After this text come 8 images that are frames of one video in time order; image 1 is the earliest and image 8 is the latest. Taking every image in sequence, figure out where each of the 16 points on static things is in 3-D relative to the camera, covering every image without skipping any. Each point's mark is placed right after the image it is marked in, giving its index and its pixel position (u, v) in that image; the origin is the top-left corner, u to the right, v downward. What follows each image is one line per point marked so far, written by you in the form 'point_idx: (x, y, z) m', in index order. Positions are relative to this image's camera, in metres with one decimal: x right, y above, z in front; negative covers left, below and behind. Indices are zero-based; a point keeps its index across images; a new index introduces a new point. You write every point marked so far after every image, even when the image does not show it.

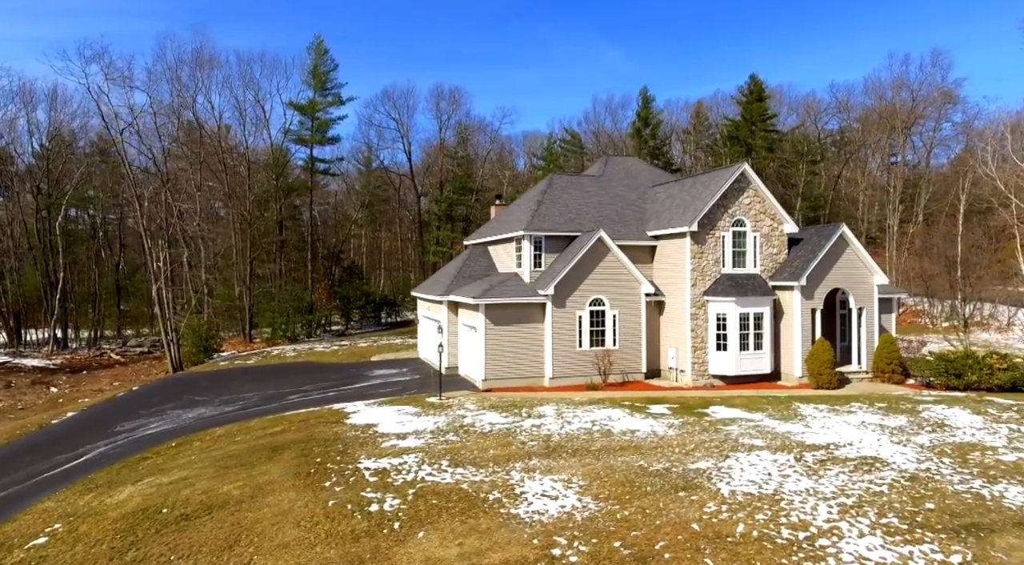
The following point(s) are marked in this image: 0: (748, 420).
0: (+5.6, -3.3, +17.8) m
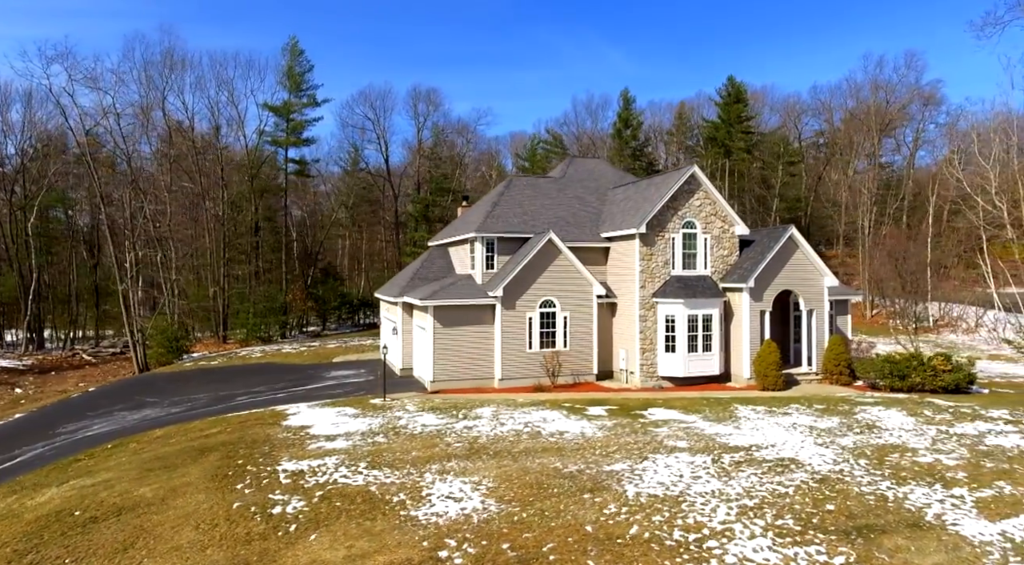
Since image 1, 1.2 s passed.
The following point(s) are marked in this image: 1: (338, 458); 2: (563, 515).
0: (+4.0, -3.3, +17.9) m
1: (-3.5, -3.5, +14.8) m
2: (+0.8, -3.5, +11.3) m
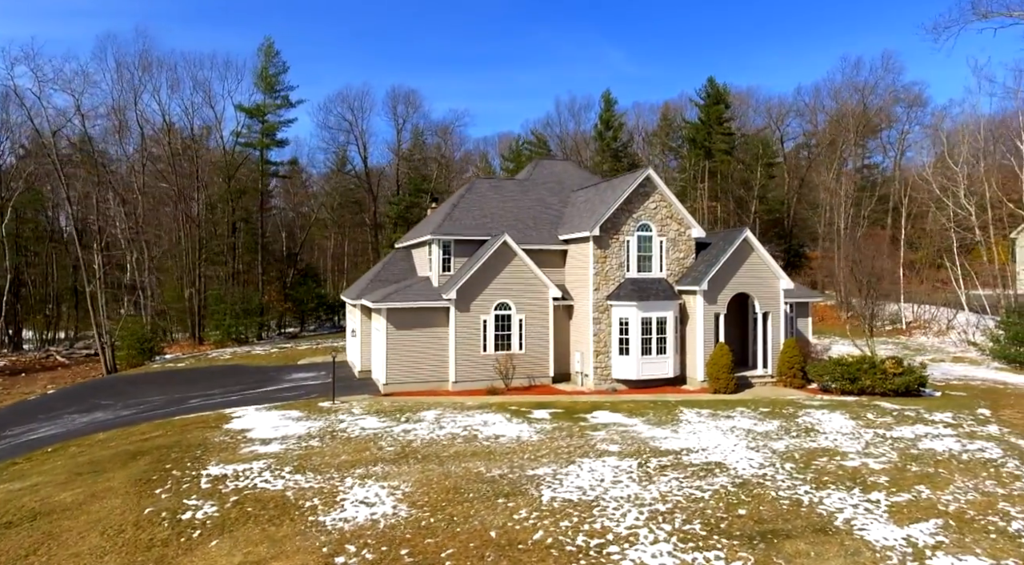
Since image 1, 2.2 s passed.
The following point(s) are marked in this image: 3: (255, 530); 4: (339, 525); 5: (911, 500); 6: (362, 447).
0: (+2.6, -3.4, +17.9) m
1: (-4.9, -3.6, +14.8) m
2: (-0.6, -3.6, +11.3) m
3: (-3.8, -3.7, +11.0) m
4: (-2.6, -3.6, +11.2) m
5: (+6.8, -3.7, +12.7) m
6: (-3.2, -3.5, +15.8) m
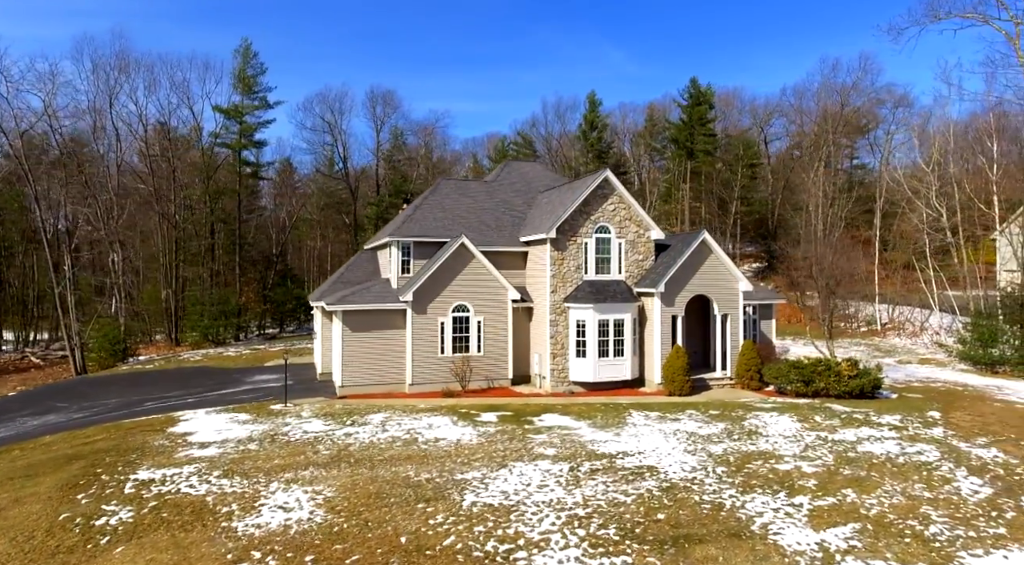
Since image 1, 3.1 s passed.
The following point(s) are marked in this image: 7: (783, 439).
0: (+1.3, -3.5, +17.8) m
1: (-6.2, -3.6, +14.7) m
2: (-1.9, -3.7, +11.2) m
3: (-5.1, -3.7, +10.9) m
4: (-3.9, -3.7, +11.1) m
5: (+5.5, -3.7, +12.7) m
6: (-4.5, -3.6, +15.8) m
7: (+6.1, -3.6, +16.9) m
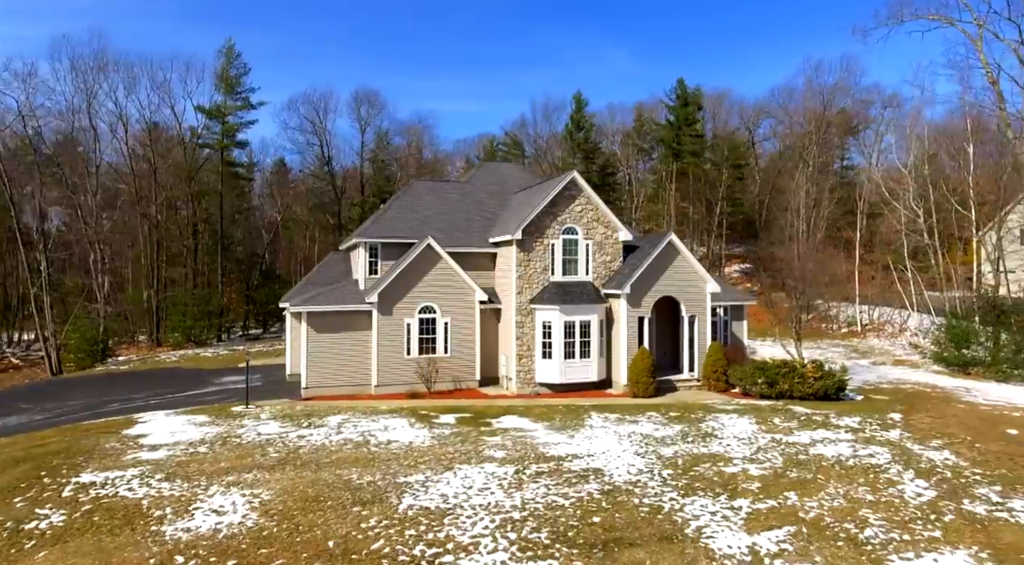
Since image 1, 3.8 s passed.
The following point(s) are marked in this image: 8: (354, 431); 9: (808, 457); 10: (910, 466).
0: (+0.2, -3.5, +17.8) m
1: (-7.3, -3.6, +14.6) m
2: (-3.0, -3.7, +11.2) m
3: (-6.1, -3.7, +10.8) m
4: (-4.9, -3.7, +11.0) m
5: (+4.4, -3.8, +12.6) m
6: (-5.6, -3.6, +15.7) m
7: (+5.1, -3.6, +16.9) m
8: (-3.7, -3.5, +17.8) m
9: (+6.2, -3.7, +15.7) m
10: (+8.1, -3.8, +15.3) m
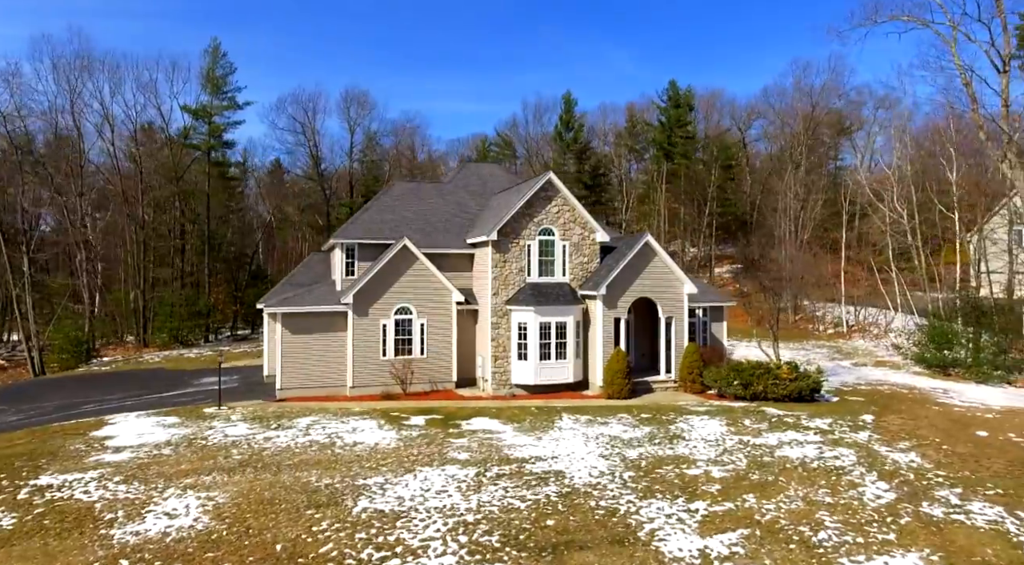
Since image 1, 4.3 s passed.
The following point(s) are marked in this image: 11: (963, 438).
0: (-0.5, -3.6, +17.7) m
1: (-8.0, -3.7, +14.5) m
2: (-3.7, -3.7, +11.1) m
3: (-6.9, -3.8, +10.8) m
4: (-5.7, -3.8, +11.0) m
5: (+3.7, -3.8, +12.6) m
6: (-6.3, -3.6, +15.6) m
7: (+4.3, -3.6, +16.9) m
8: (-4.5, -3.6, +17.7) m
9: (+5.5, -3.7, +15.7) m
10: (+7.4, -3.8, +15.3) m
11: (+10.9, -3.8, +18.1) m
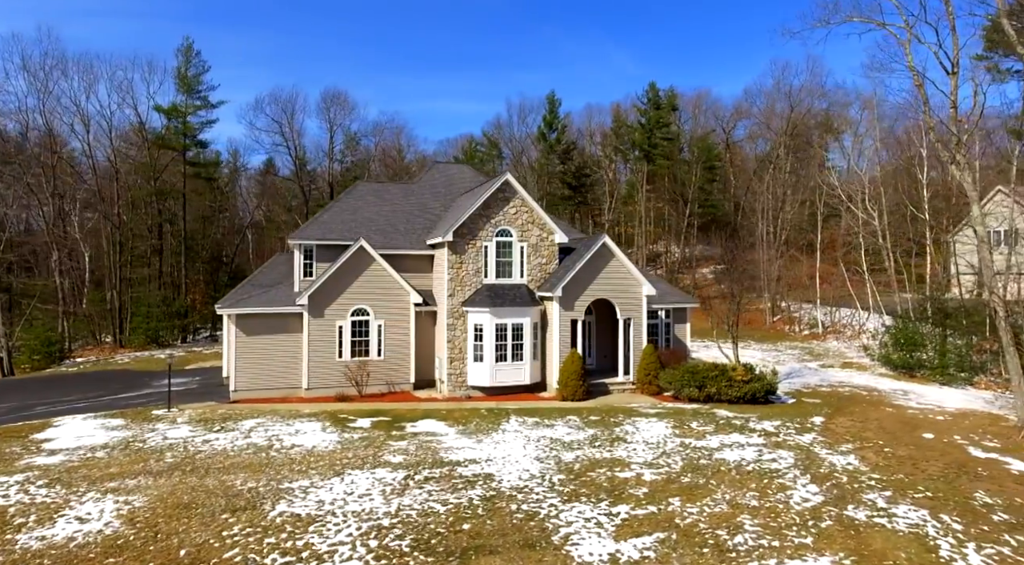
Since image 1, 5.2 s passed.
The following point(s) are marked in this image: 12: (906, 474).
0: (-1.9, -3.6, +17.7) m
1: (-9.4, -3.7, +14.4) m
2: (-5.0, -3.8, +11.0) m
3: (-8.2, -3.8, +10.6) m
4: (-7.0, -3.8, +10.8) m
5: (+2.4, -3.9, +12.5) m
6: (-7.7, -3.7, +15.5) m
7: (+3.0, -3.7, +16.8) m
8: (-5.9, -3.6, +17.6) m
9: (+4.1, -3.8, +15.7) m
10: (+6.0, -3.8, +15.2) m
11: (+9.6, -3.8, +18.1) m
12: (+8.0, -3.9, +15.2) m
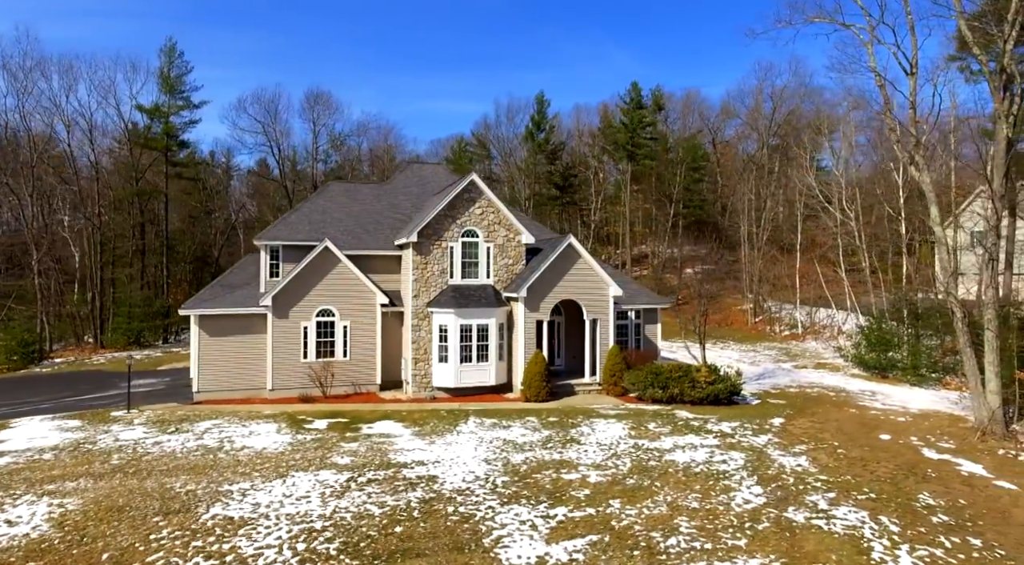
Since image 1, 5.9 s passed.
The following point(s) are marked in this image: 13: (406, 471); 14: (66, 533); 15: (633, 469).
0: (-3.0, -3.6, +17.6) m
1: (-10.4, -3.7, +14.3) m
2: (-6.1, -3.8, +10.9) m
3: (-9.2, -3.8, +10.6) m
4: (-8.0, -3.8, +10.8) m
5: (+1.3, -3.9, +12.5) m
6: (-8.8, -3.7, +15.4) m
7: (+1.9, -3.7, +16.8) m
8: (-6.9, -3.6, +17.5) m
9: (+3.1, -3.8, +15.6) m
10: (+5.0, -3.9, +15.2) m
11: (+8.5, -3.9, +18.1) m
12: (+6.9, -3.9, +15.1) m
13: (-2.1, -3.7, +14.6) m
14: (-6.7, -3.8, +11.2) m
15: (+2.5, -3.8, +15.0) m
